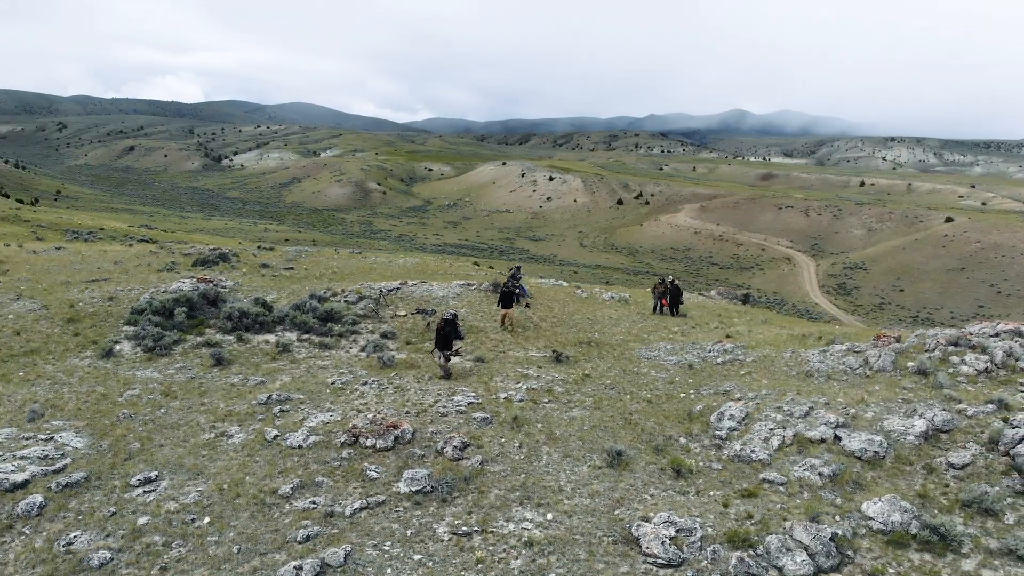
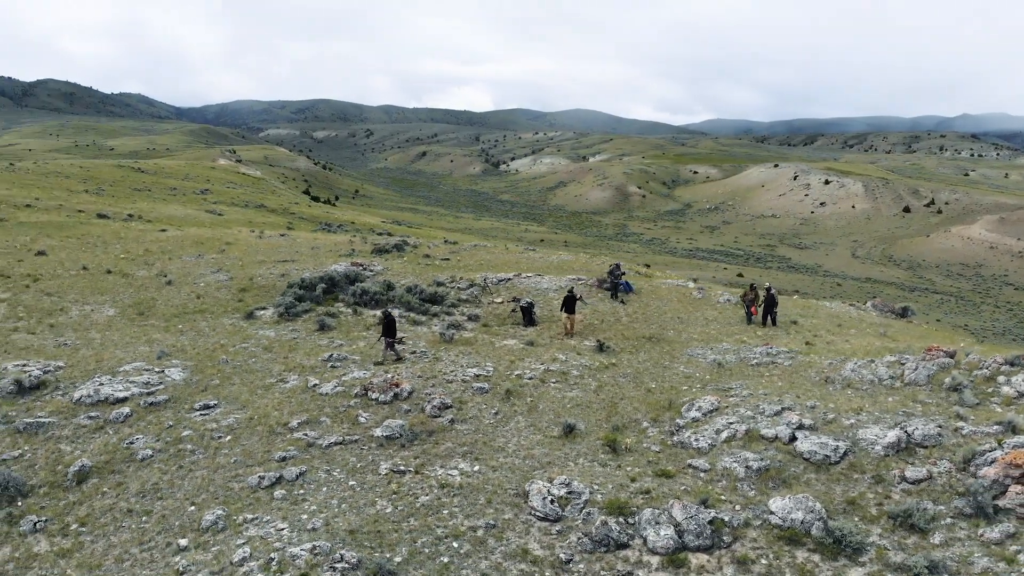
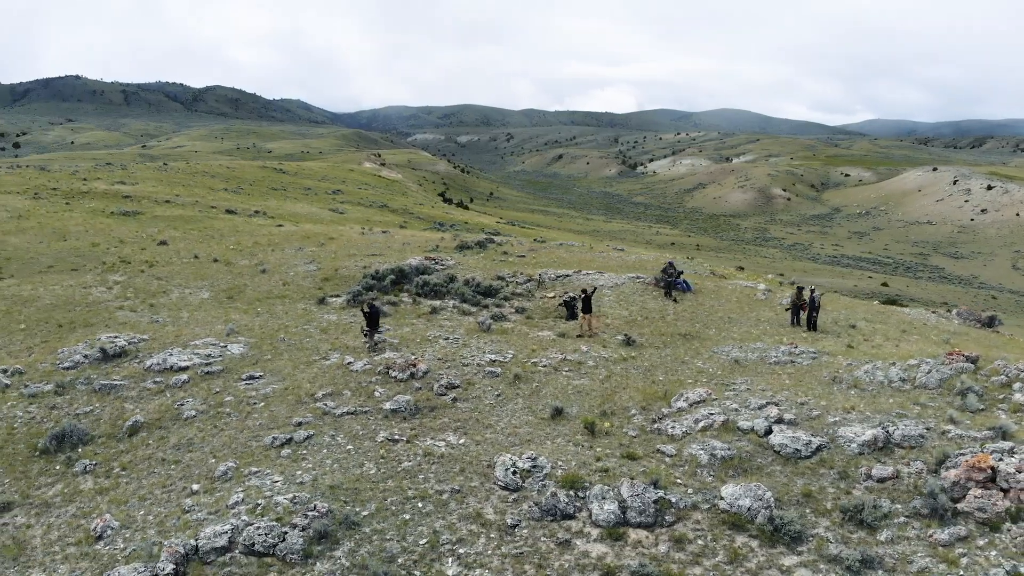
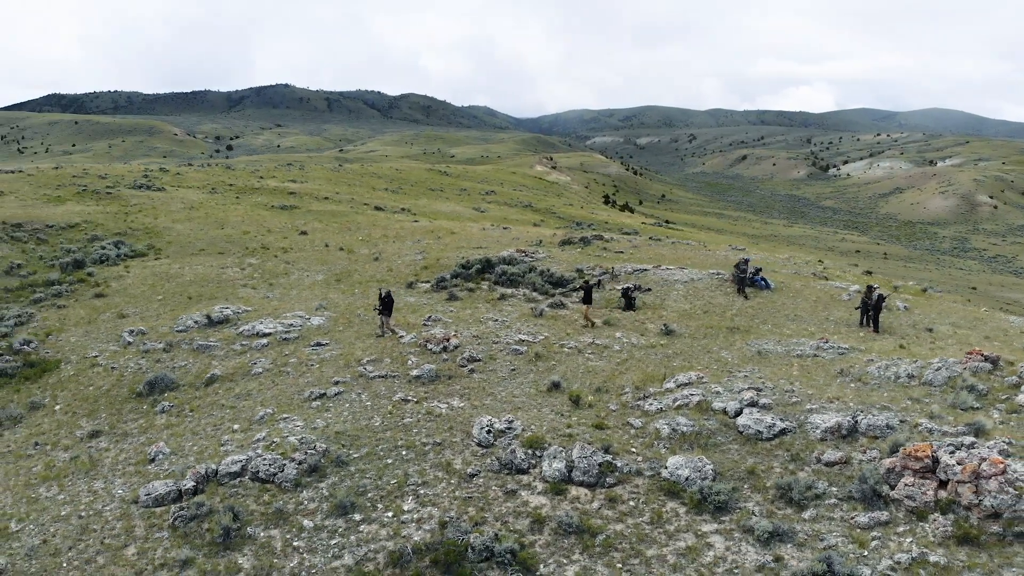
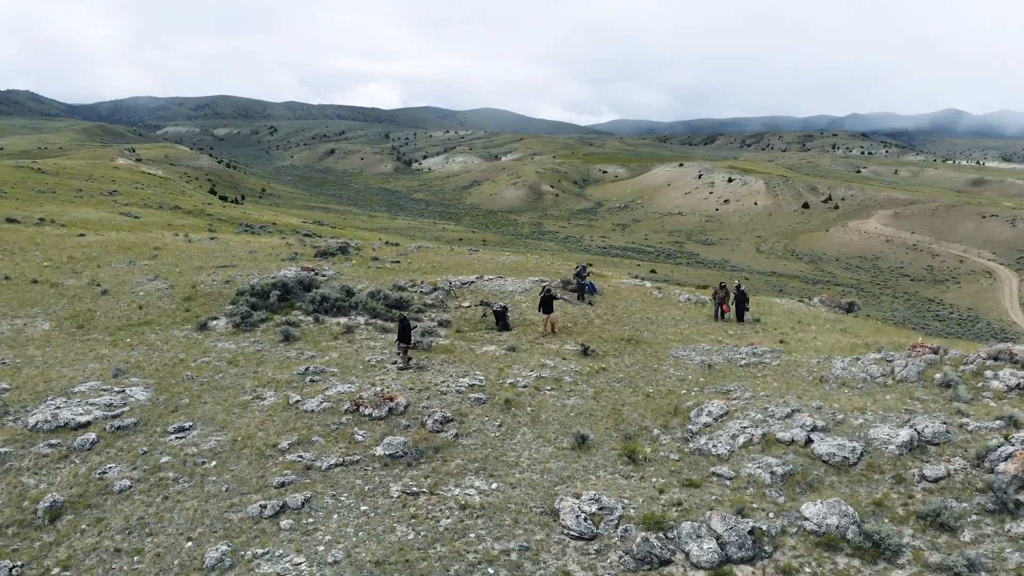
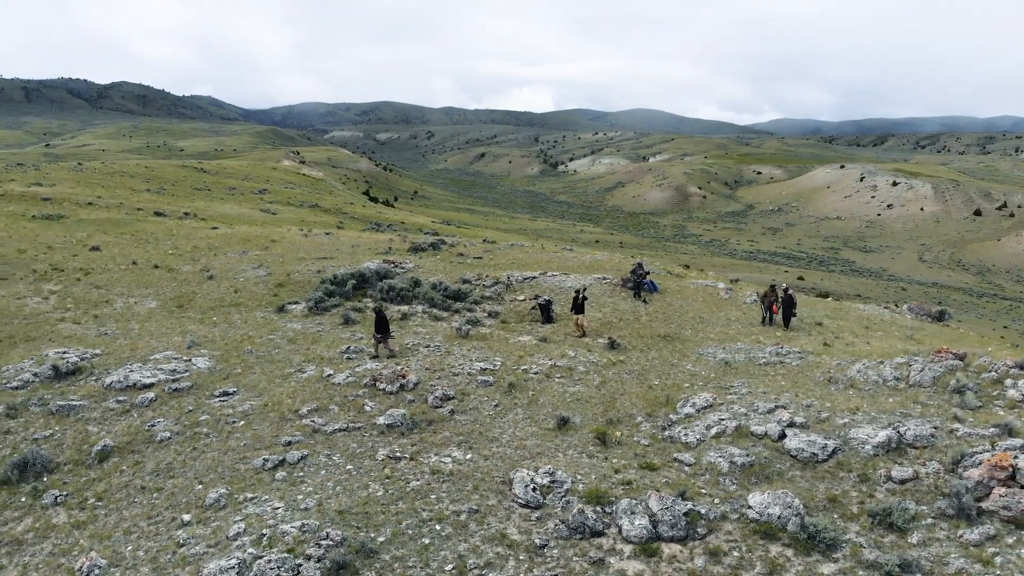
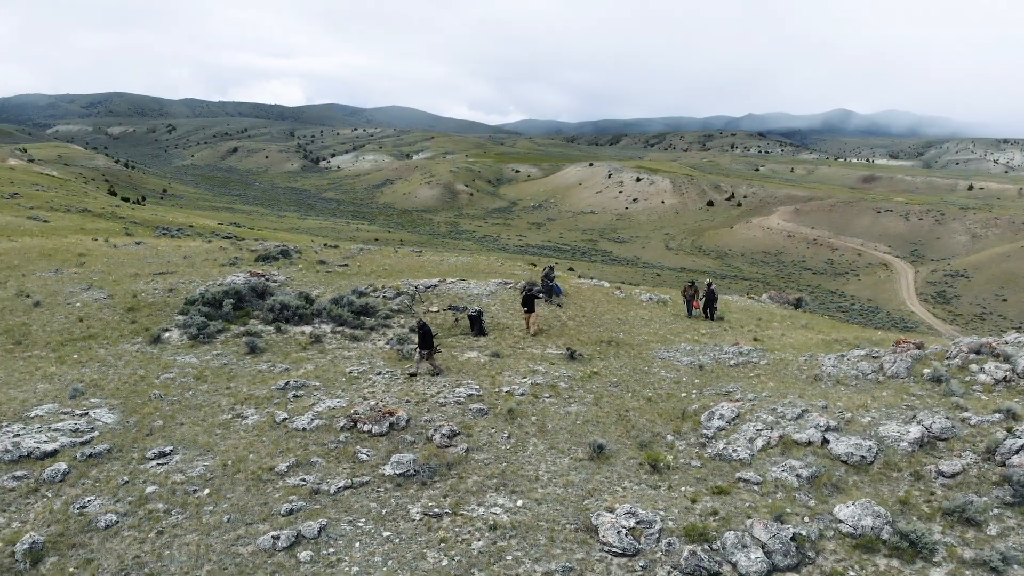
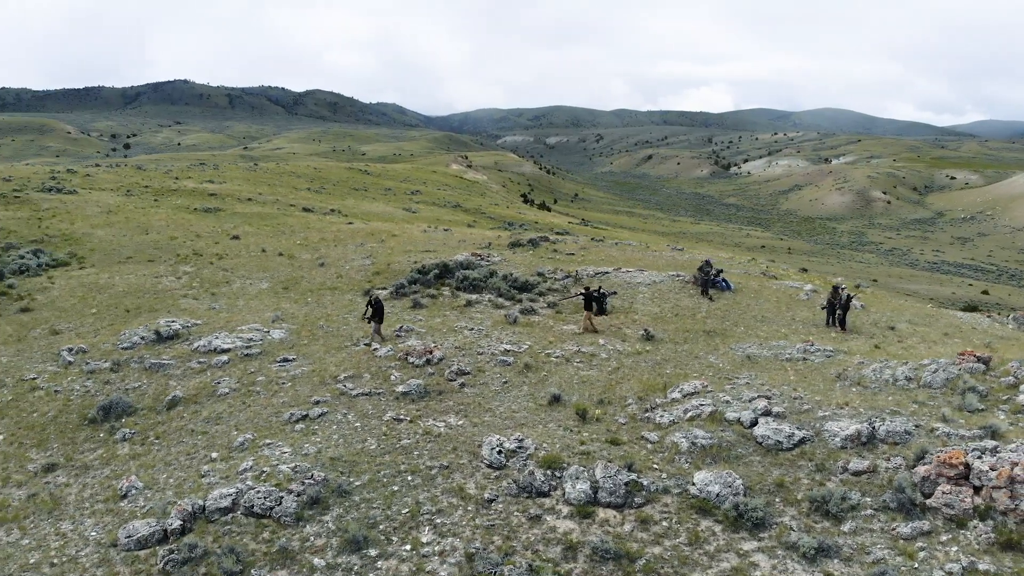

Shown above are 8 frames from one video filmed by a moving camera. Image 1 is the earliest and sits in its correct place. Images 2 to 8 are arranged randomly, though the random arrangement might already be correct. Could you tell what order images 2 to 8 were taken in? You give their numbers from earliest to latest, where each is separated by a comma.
7, 5, 2, 6, 3, 8, 4
